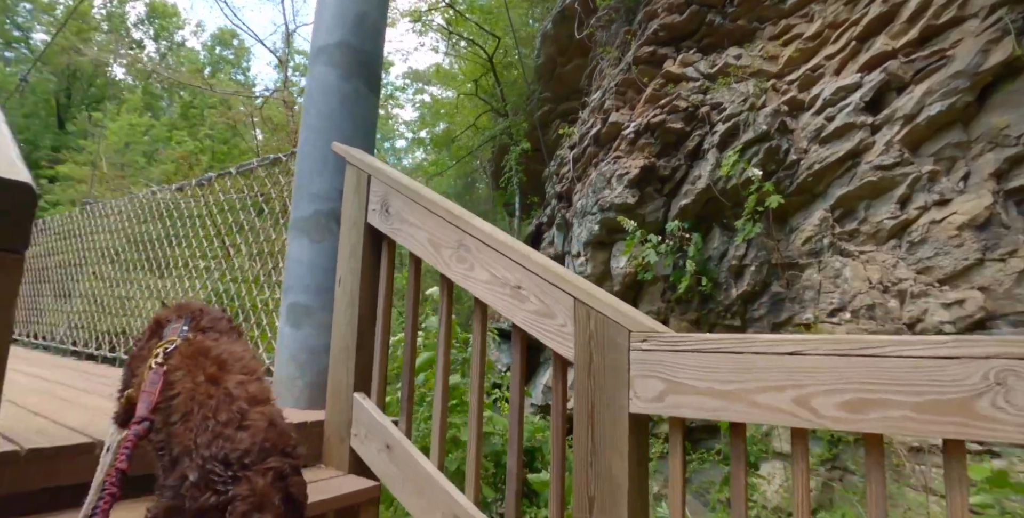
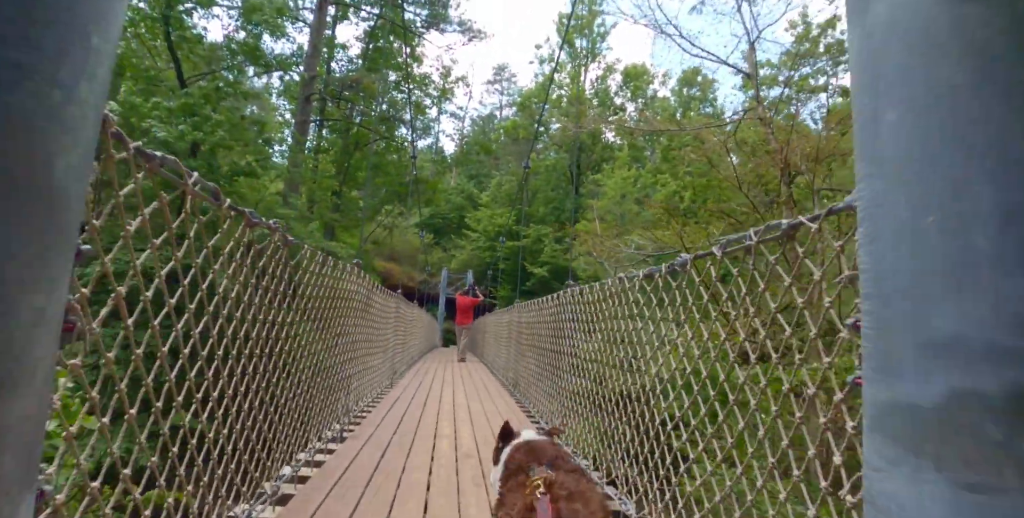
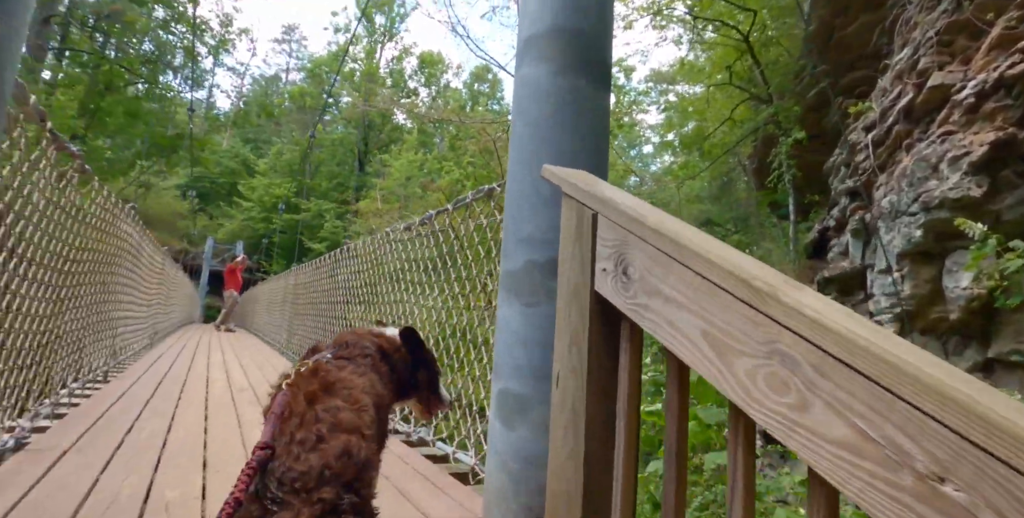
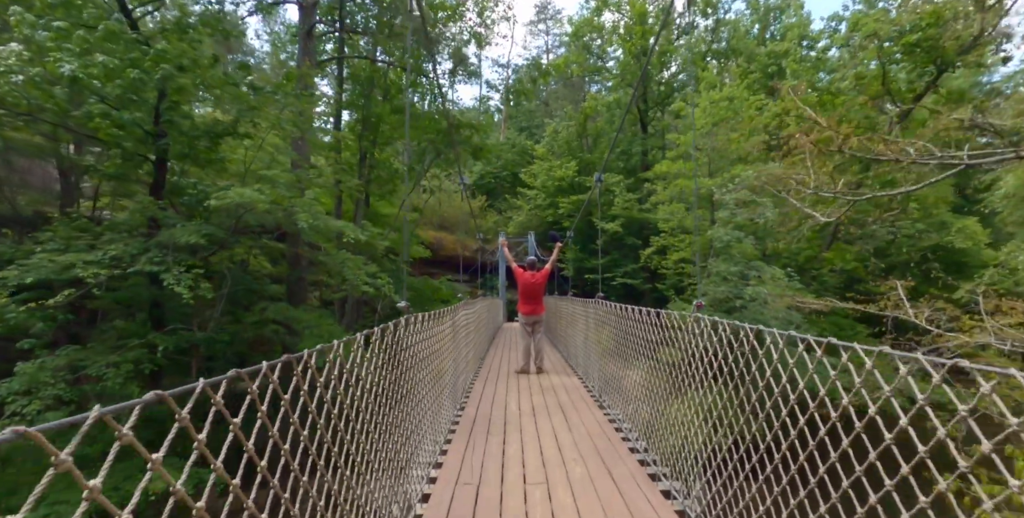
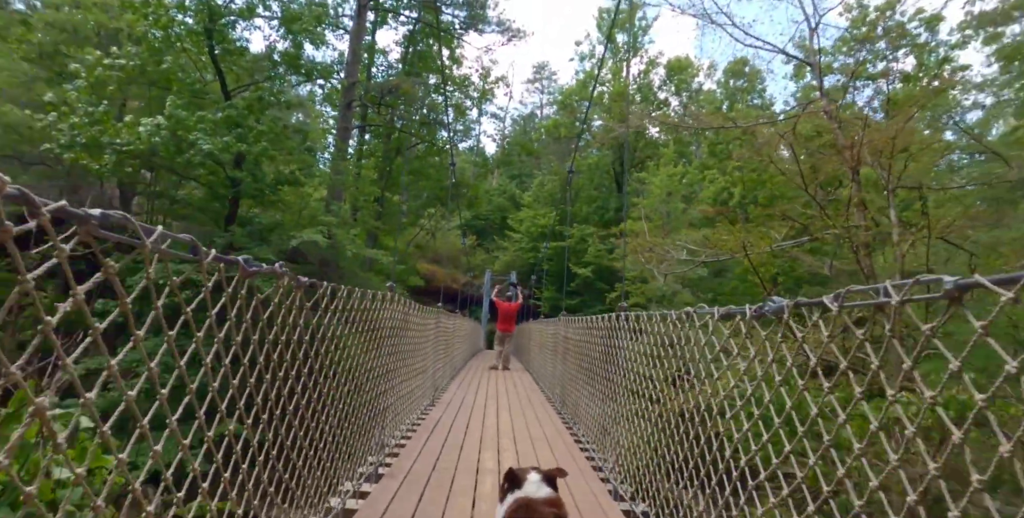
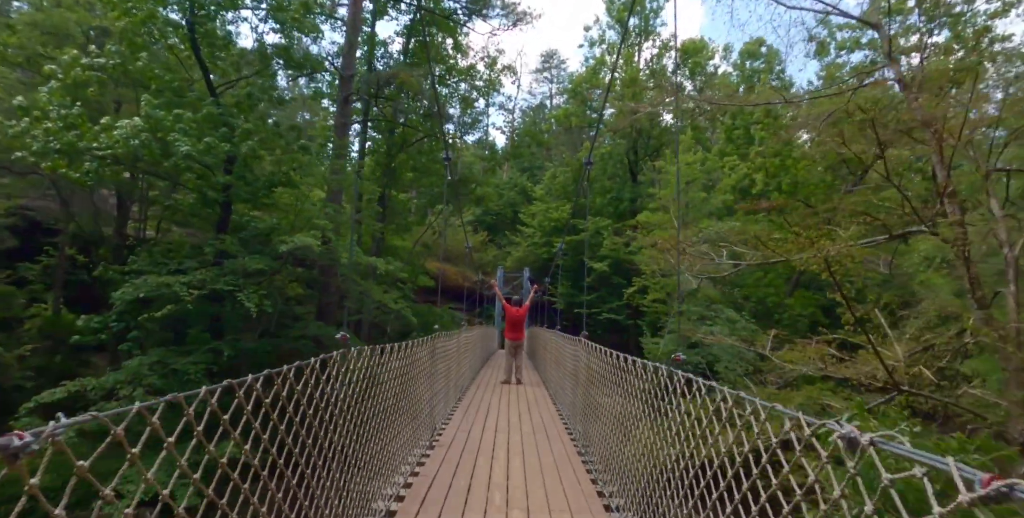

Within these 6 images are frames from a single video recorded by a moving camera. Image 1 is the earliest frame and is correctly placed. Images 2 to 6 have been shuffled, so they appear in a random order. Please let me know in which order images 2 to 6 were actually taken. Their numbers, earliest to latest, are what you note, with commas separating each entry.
3, 2, 5, 6, 4
